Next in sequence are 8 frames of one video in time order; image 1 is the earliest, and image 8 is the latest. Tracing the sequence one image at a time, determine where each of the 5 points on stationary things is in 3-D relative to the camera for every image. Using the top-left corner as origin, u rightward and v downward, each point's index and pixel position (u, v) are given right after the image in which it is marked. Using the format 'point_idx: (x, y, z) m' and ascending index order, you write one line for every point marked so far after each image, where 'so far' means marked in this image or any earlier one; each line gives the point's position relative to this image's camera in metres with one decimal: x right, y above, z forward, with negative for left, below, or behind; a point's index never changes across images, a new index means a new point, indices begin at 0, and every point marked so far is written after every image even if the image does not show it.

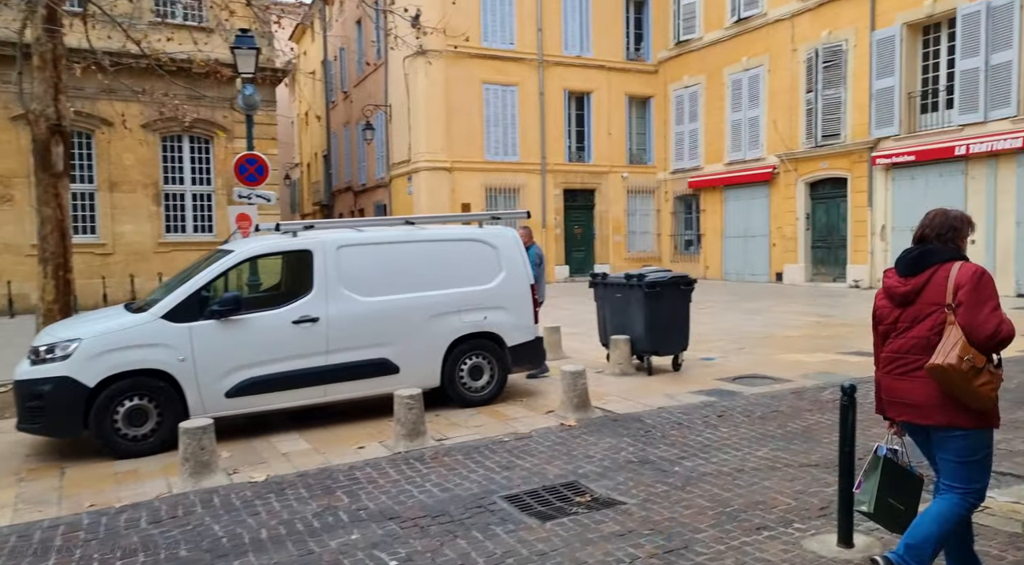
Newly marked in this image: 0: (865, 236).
0: (+7.5, +1.0, +17.4) m
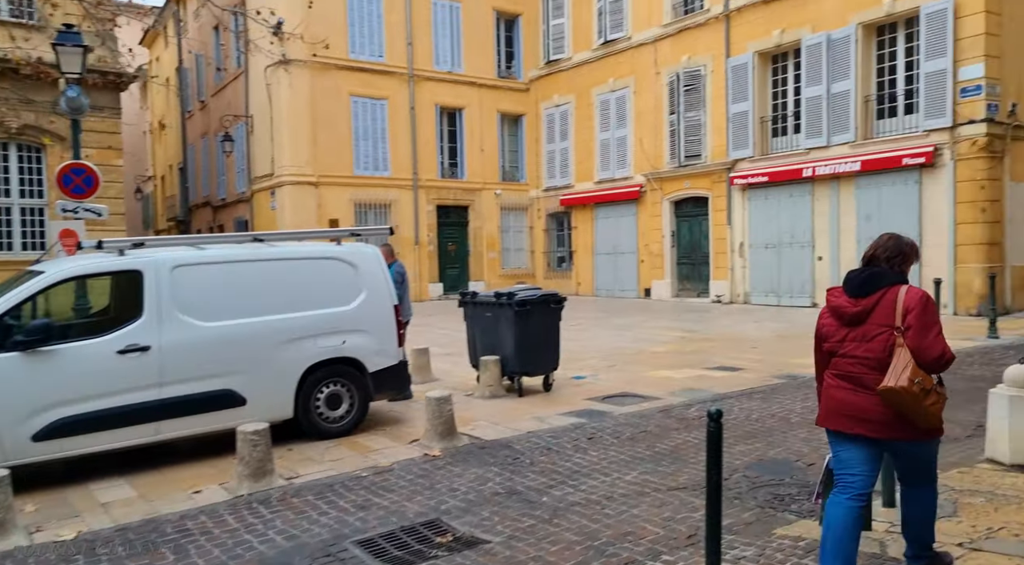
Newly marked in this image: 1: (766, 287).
0: (+4.8, +0.7, +18.1) m
1: (+5.4, -0.1, +17.2) m
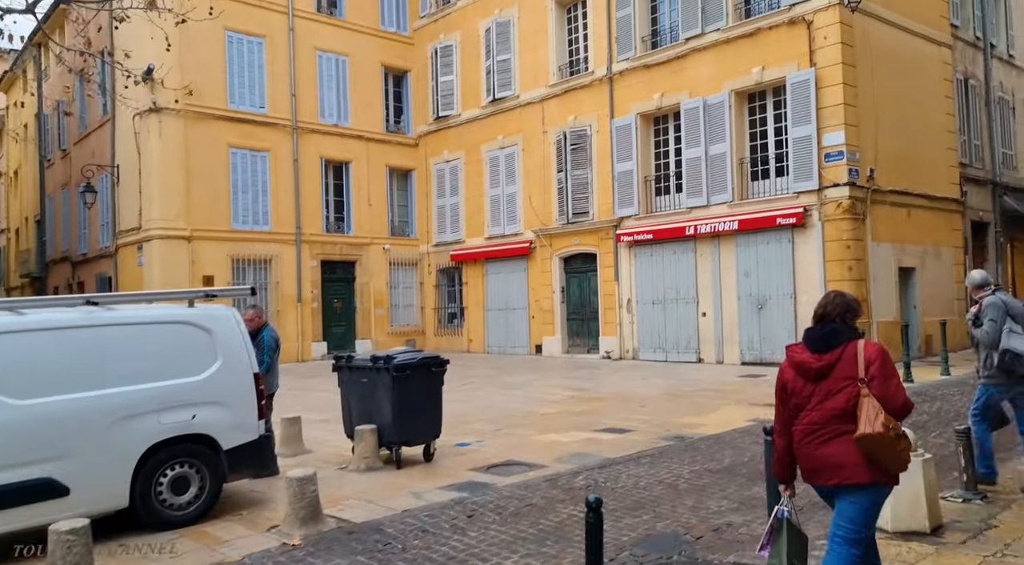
0: (+2.3, -0.6, +18.2) m
1: (+3.0, -1.3, +17.4) m
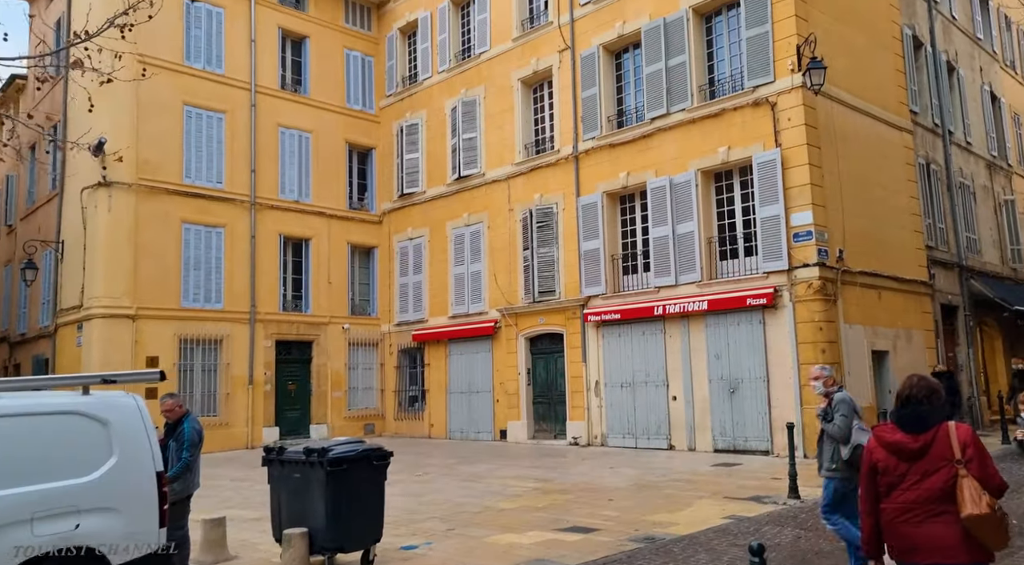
0: (+1.5, -2.3, +17.4) m
1: (+2.2, -3.0, +16.6) m
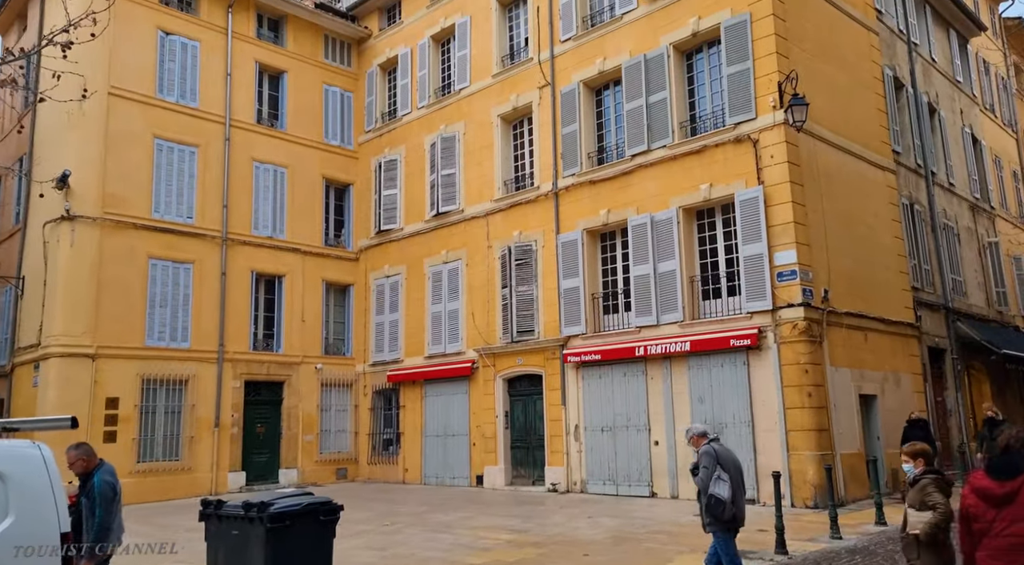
0: (+1.0, -3.2, +16.8) m
1: (+1.8, -3.8, +16.0) m
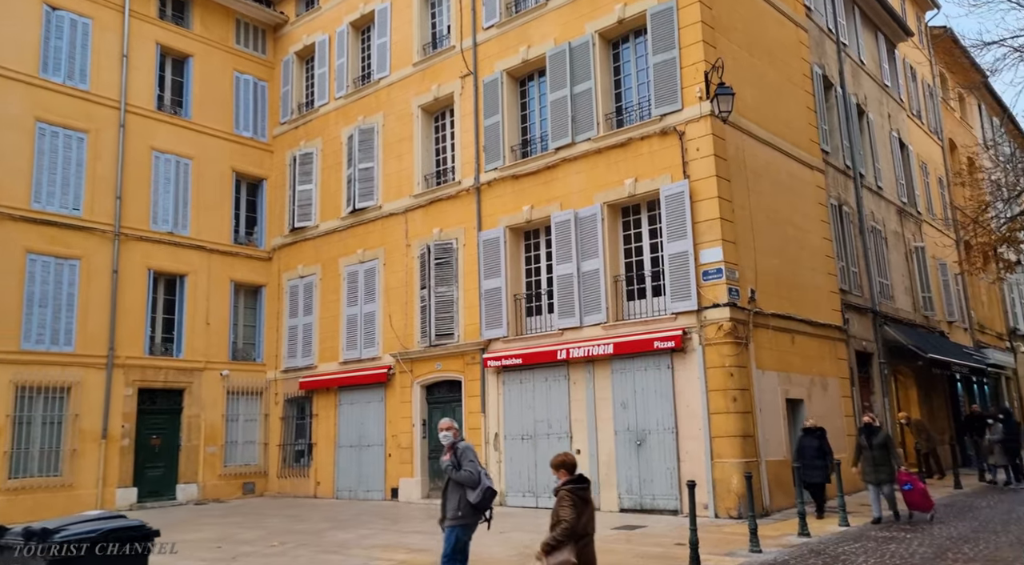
0: (-0.6, -3.2, +15.8) m
1: (+0.2, -3.8, +15.0) m
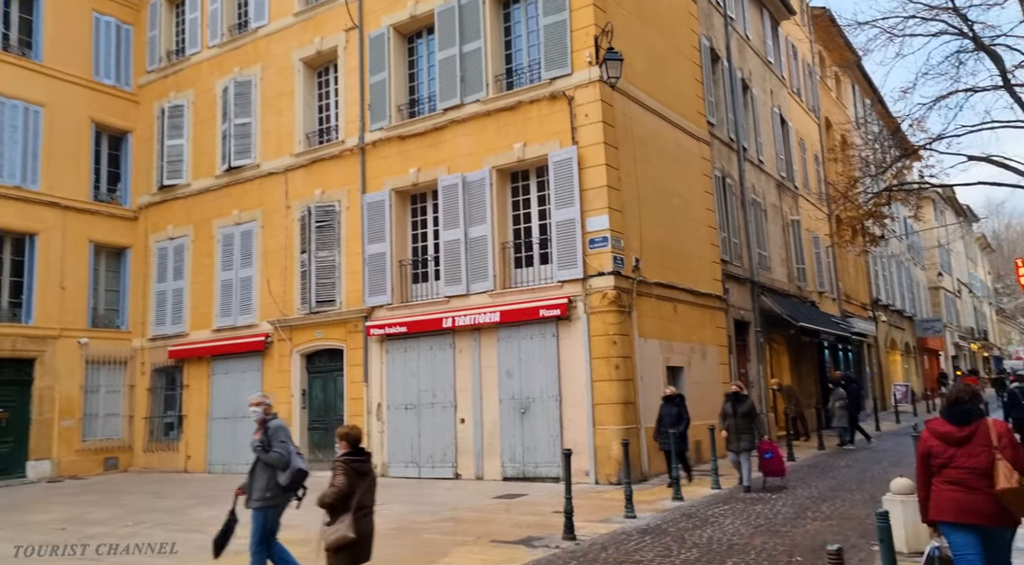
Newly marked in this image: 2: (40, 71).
0: (-2.9, -2.5, +15.3) m
1: (-1.9, -3.1, +14.7) m
2: (-10.2, +4.6, +17.6) m
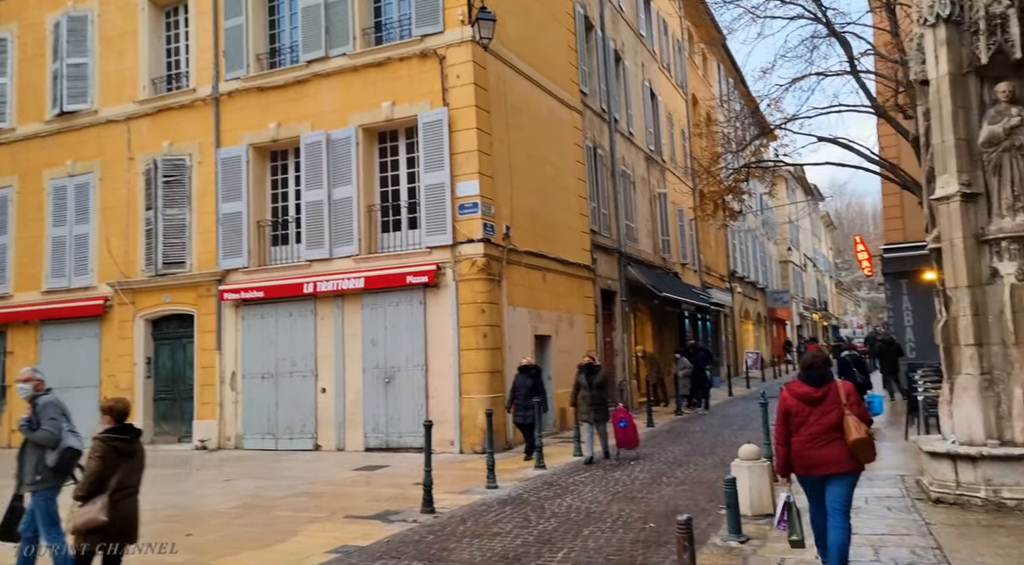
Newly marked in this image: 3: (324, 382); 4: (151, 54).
0: (-5.3, -1.8, +14.4) m
1: (-4.3, -2.5, +13.9) m
2: (-12.8, +5.5, +15.2) m
3: (-3.1, -1.7, +13.5) m
4: (-6.9, +4.4, +15.6) m
